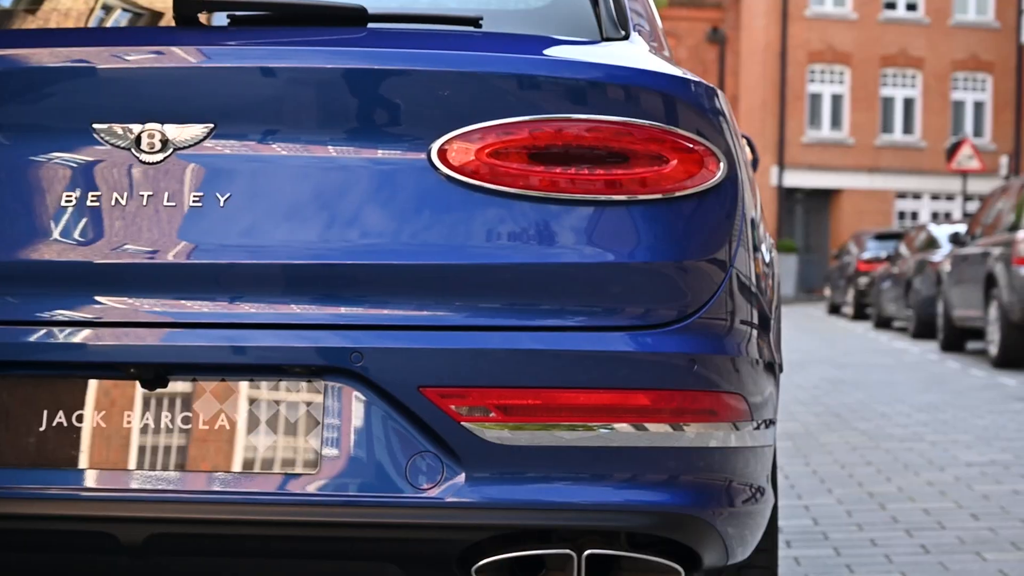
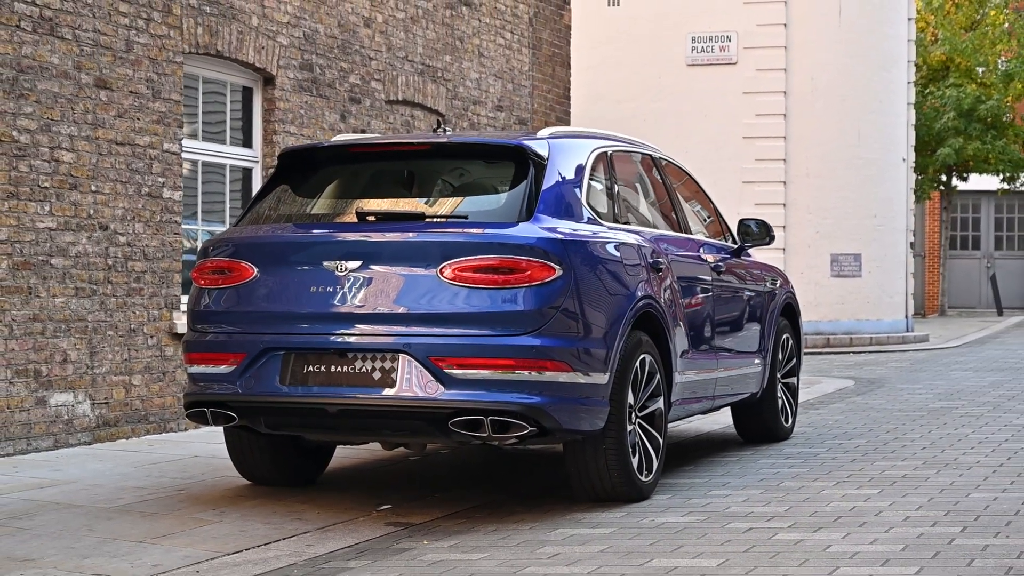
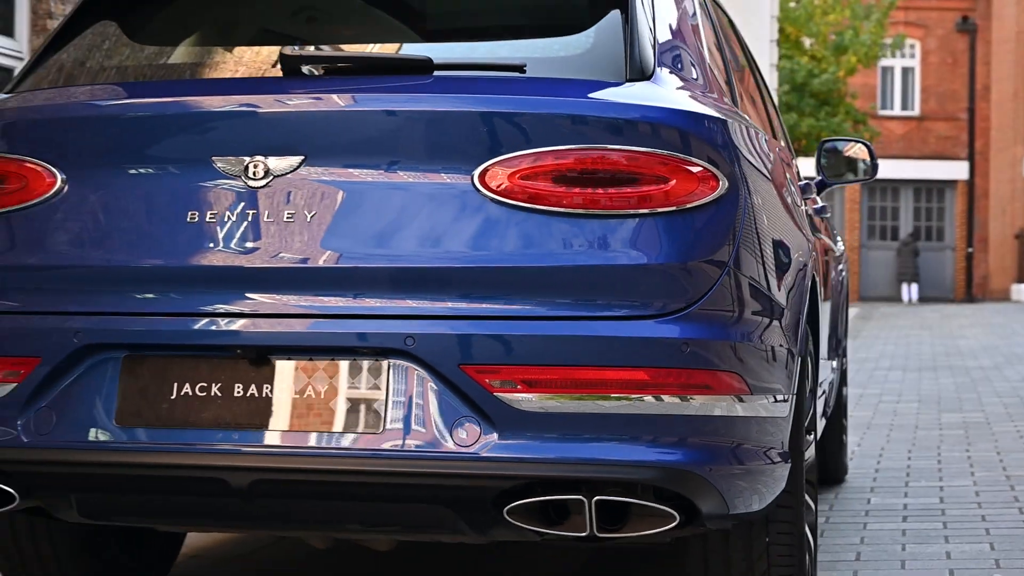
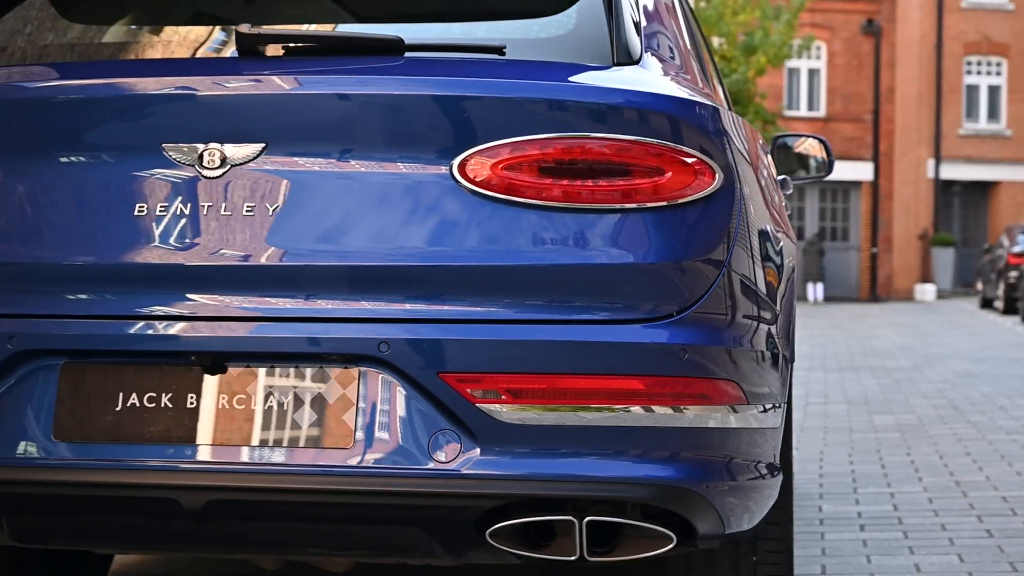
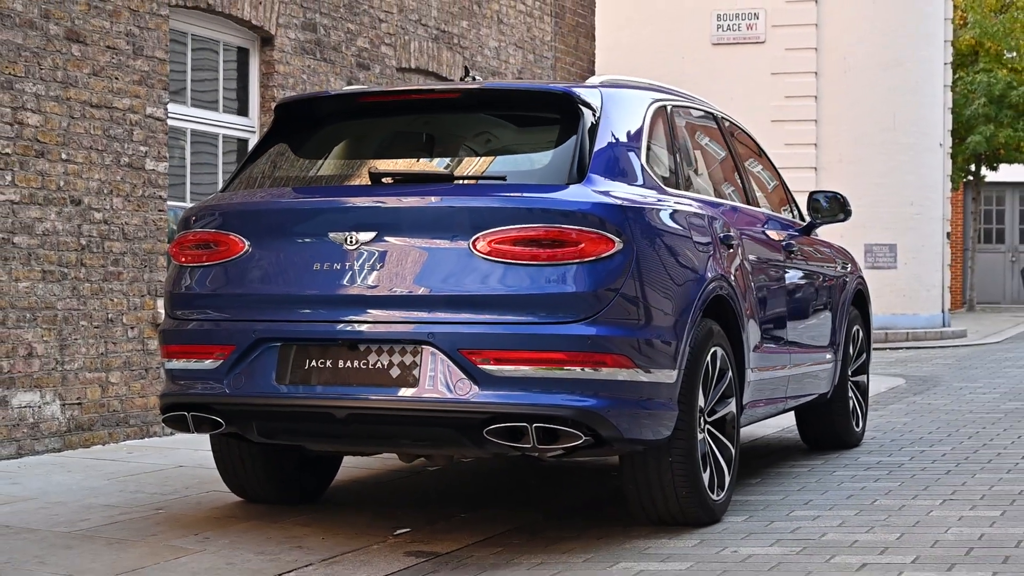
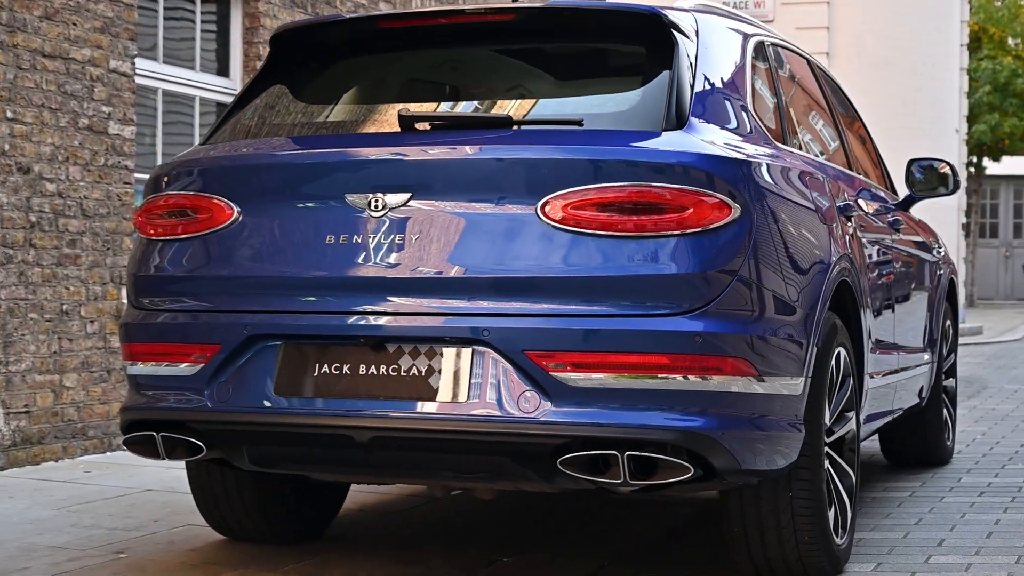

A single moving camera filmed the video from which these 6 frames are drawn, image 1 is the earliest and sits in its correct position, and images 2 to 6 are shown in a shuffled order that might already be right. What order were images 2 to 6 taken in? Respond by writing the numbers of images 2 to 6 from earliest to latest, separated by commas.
4, 3, 6, 5, 2
